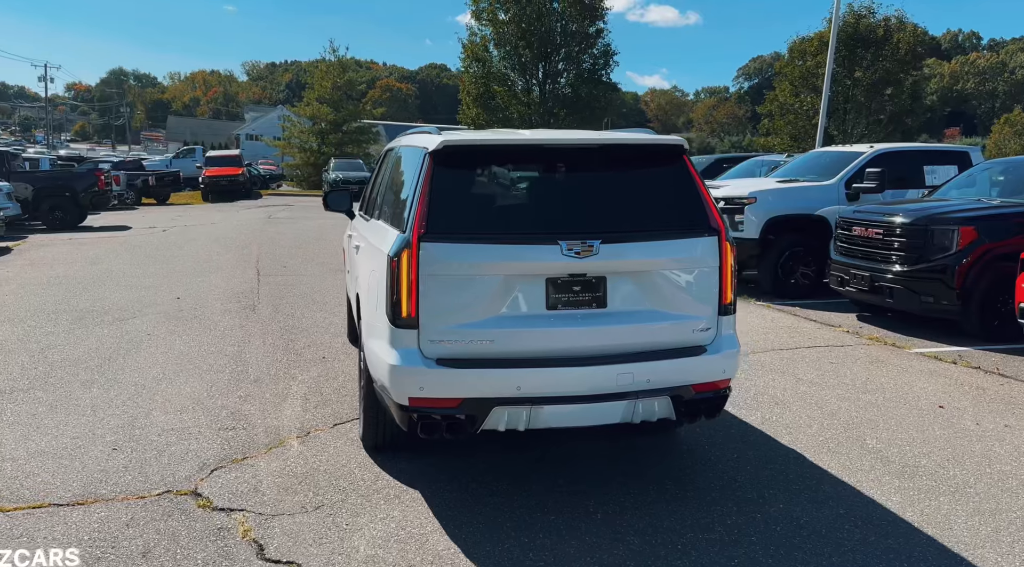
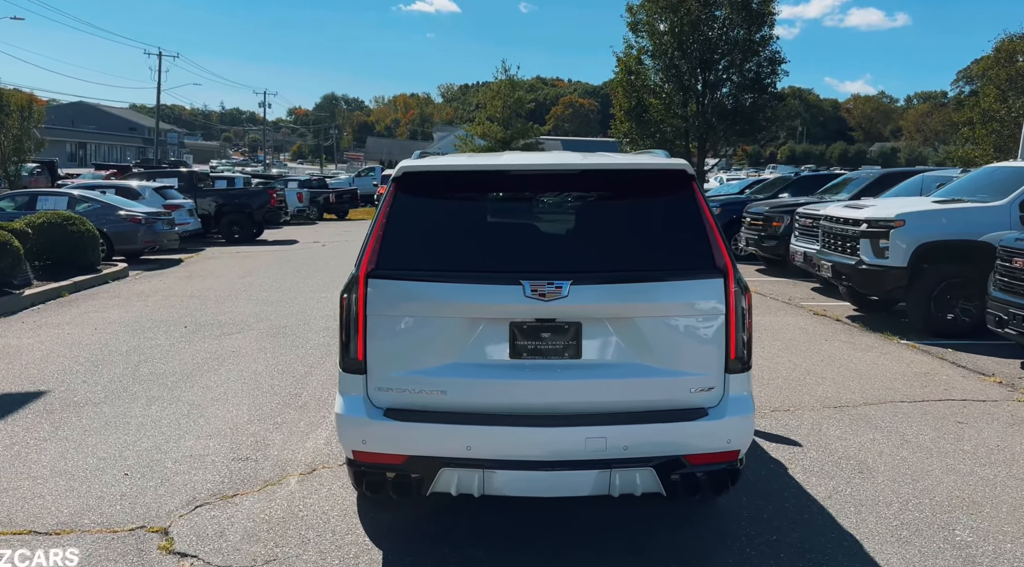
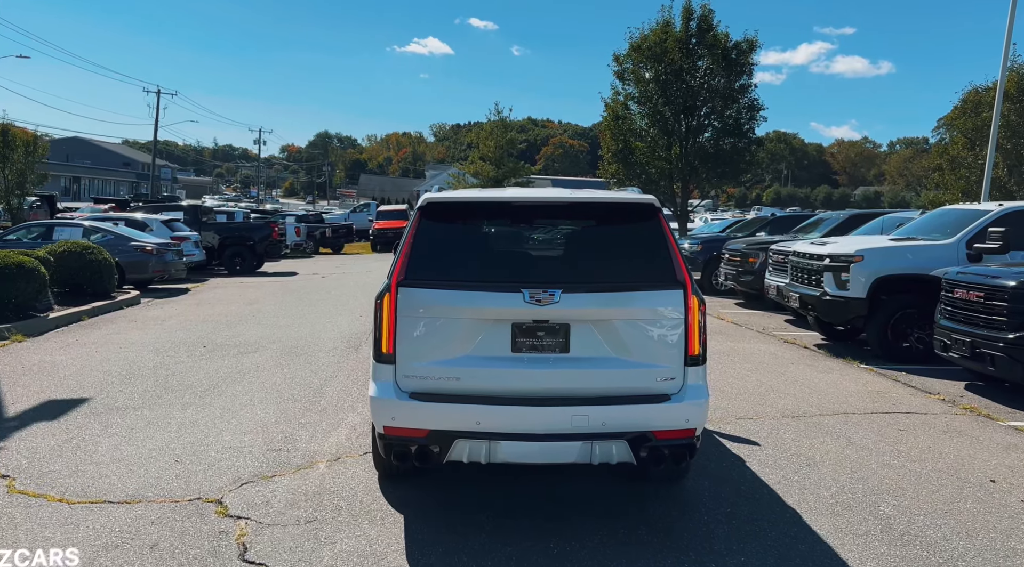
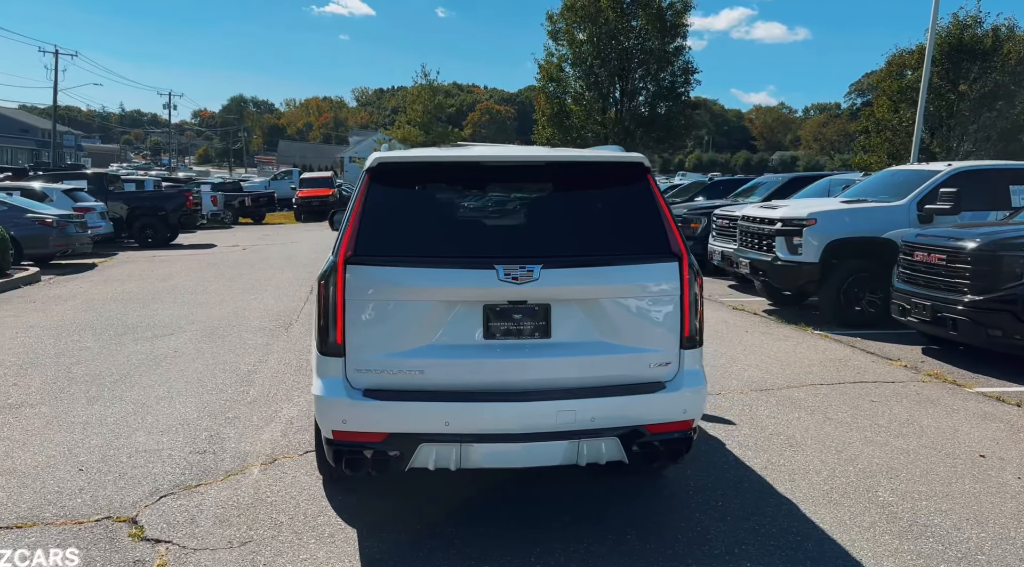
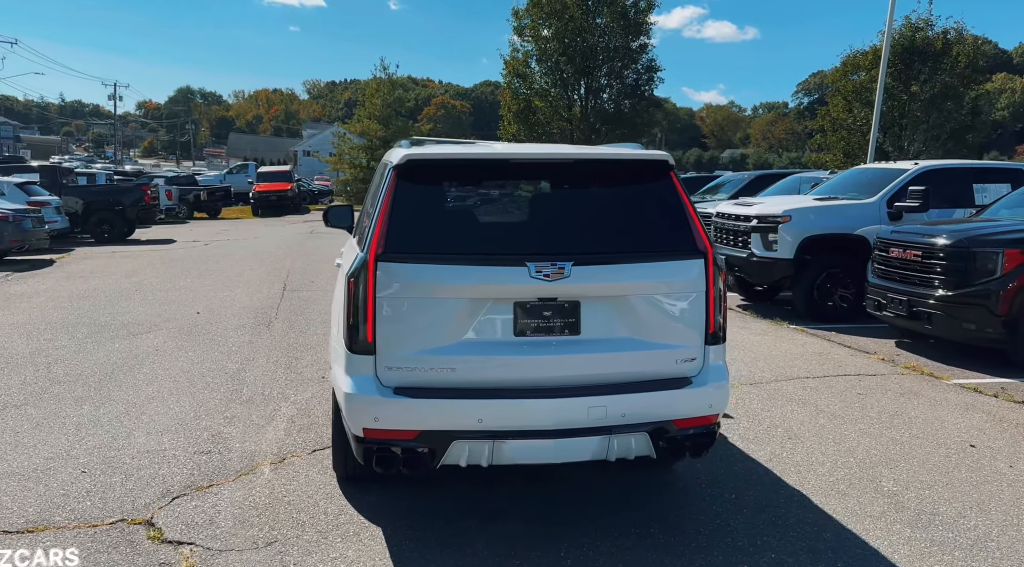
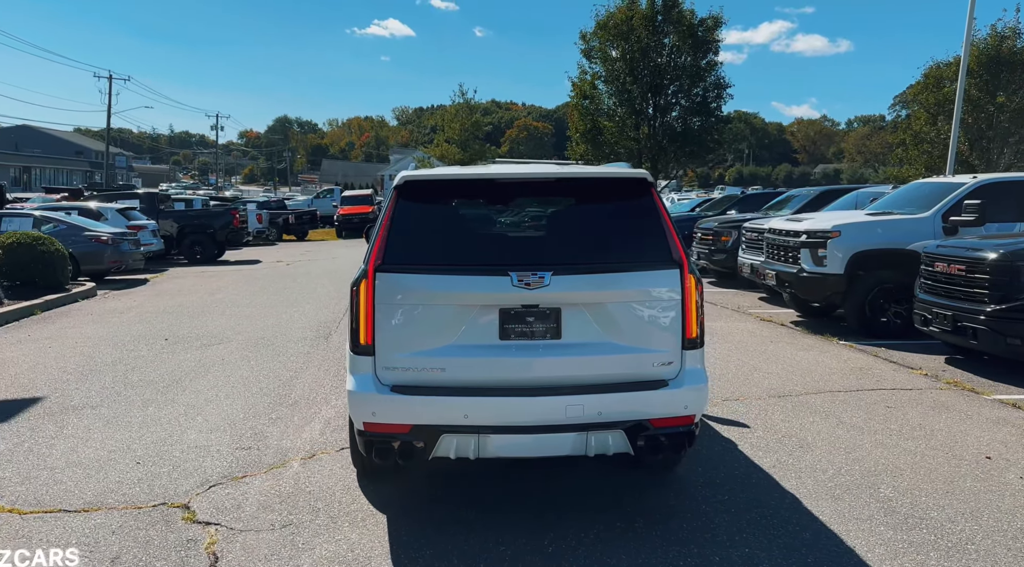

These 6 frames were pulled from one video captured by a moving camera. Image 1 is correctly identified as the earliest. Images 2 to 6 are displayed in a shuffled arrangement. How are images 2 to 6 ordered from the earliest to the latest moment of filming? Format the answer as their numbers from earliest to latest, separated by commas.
5, 4, 6, 3, 2
